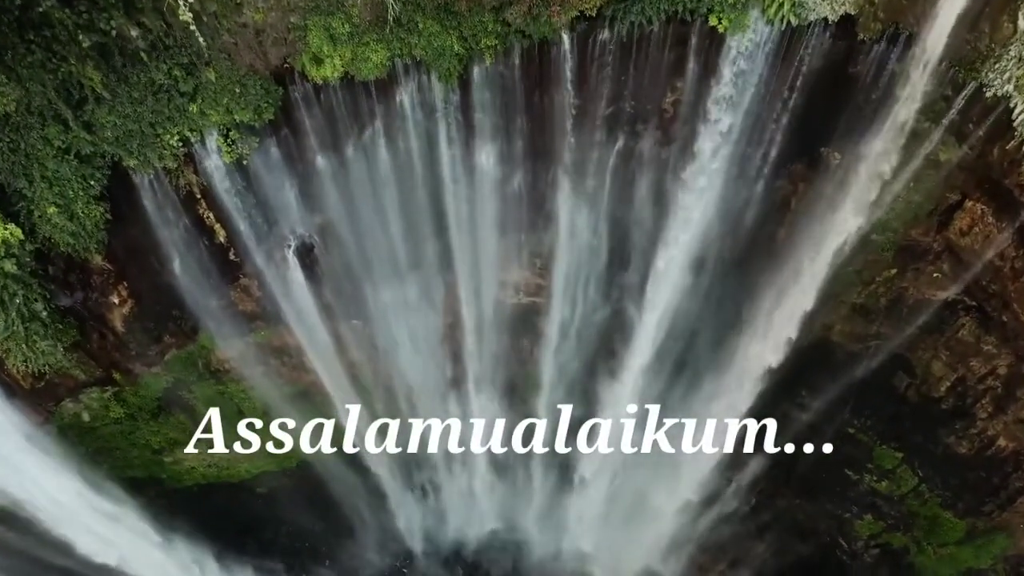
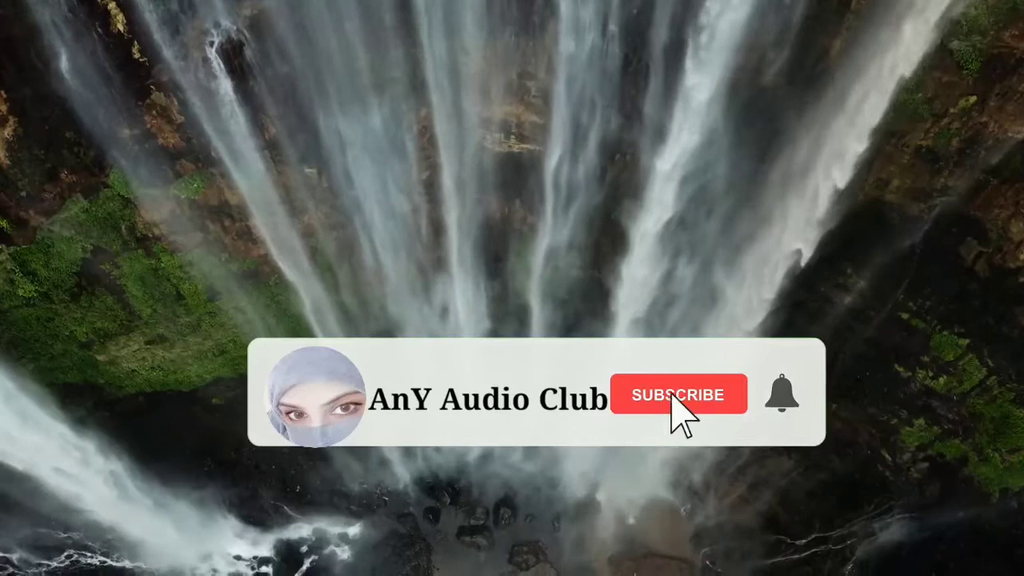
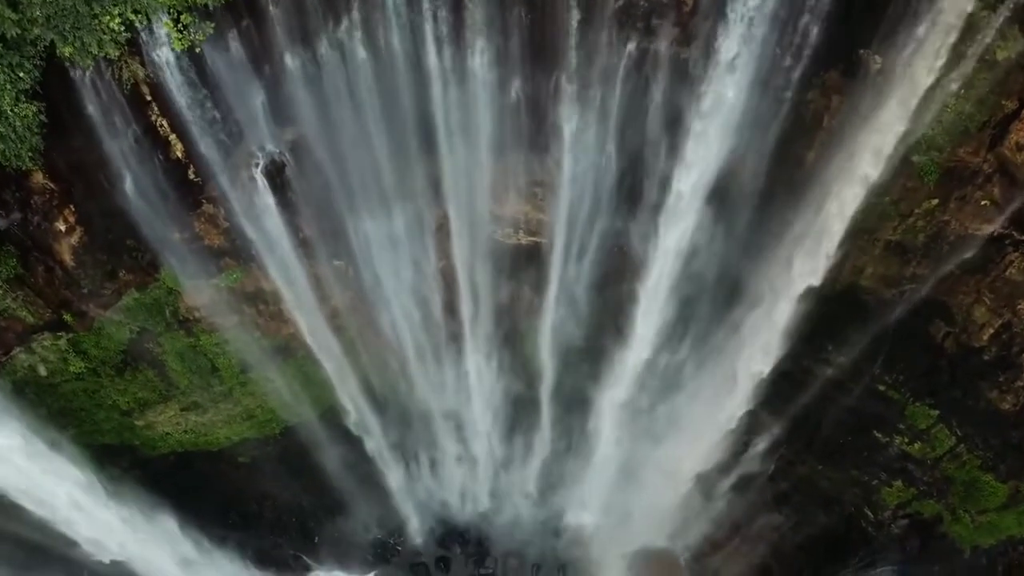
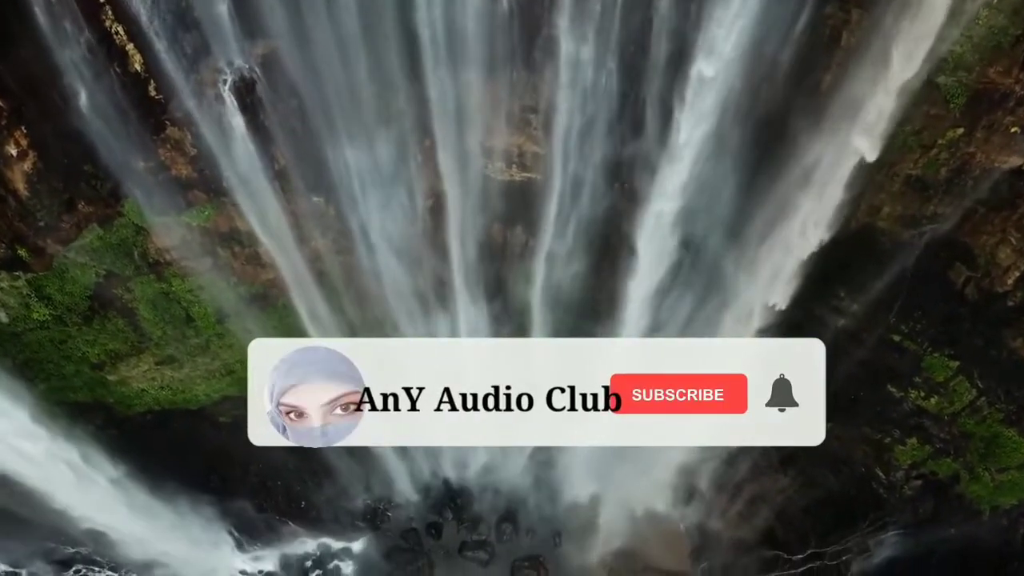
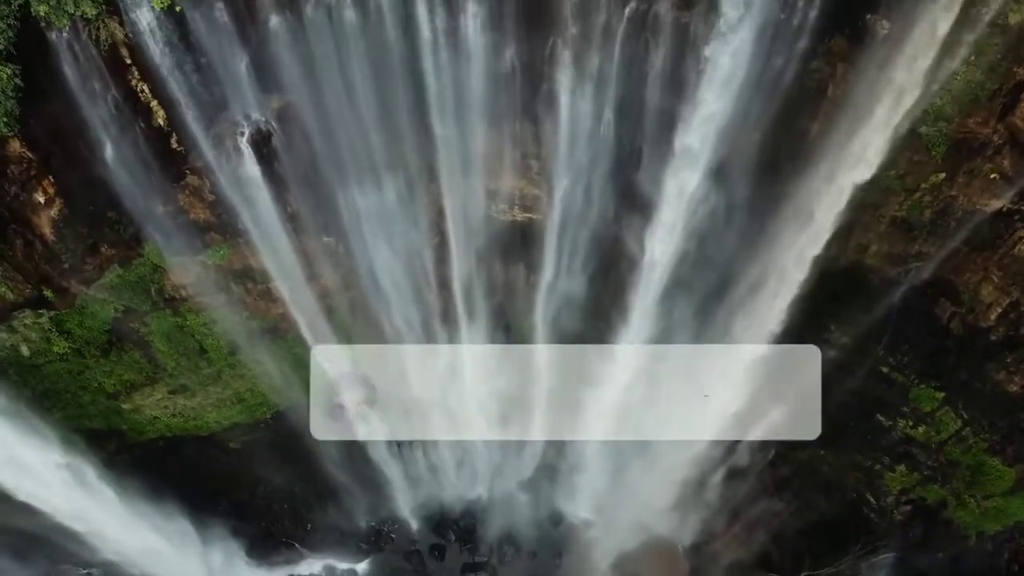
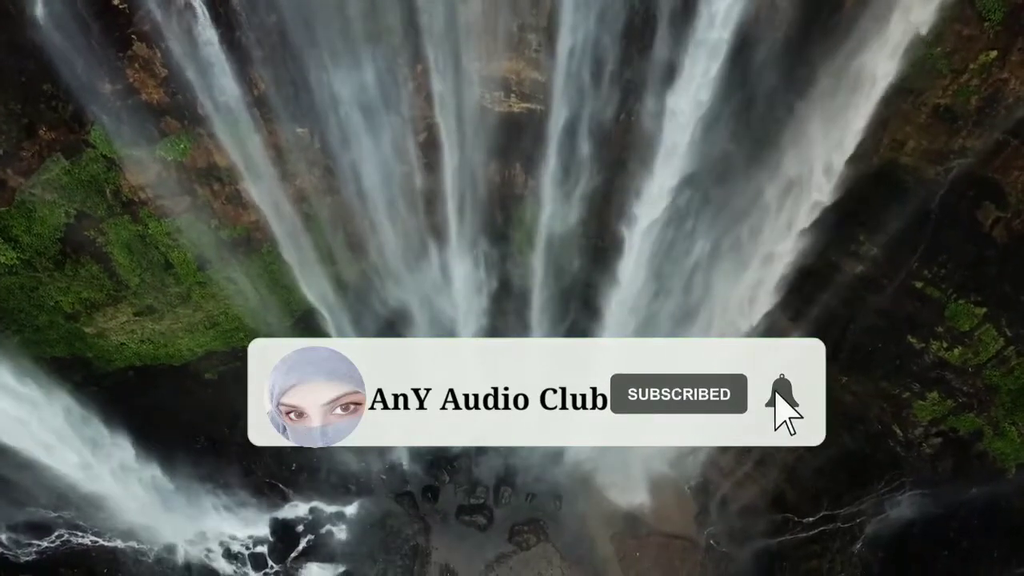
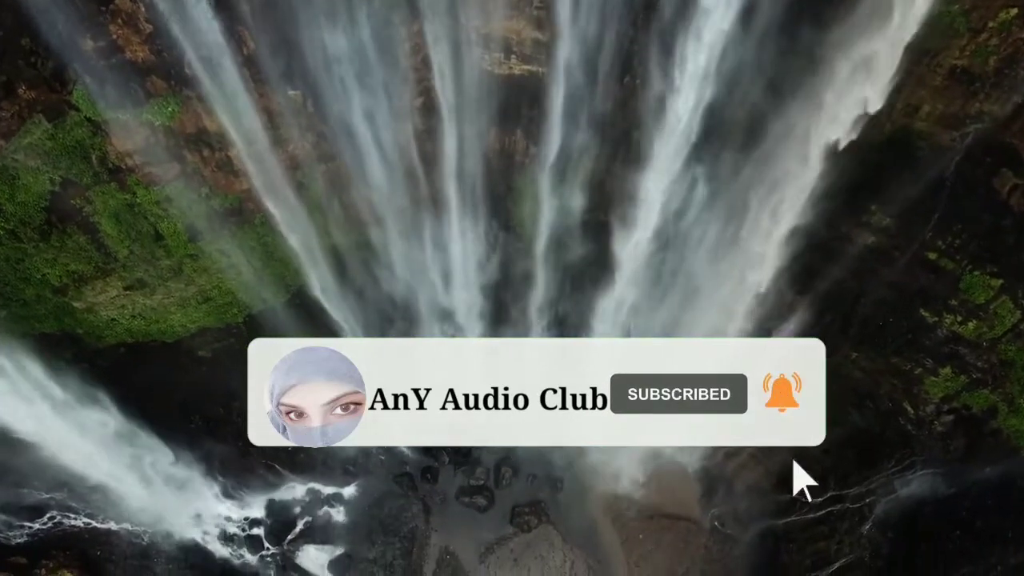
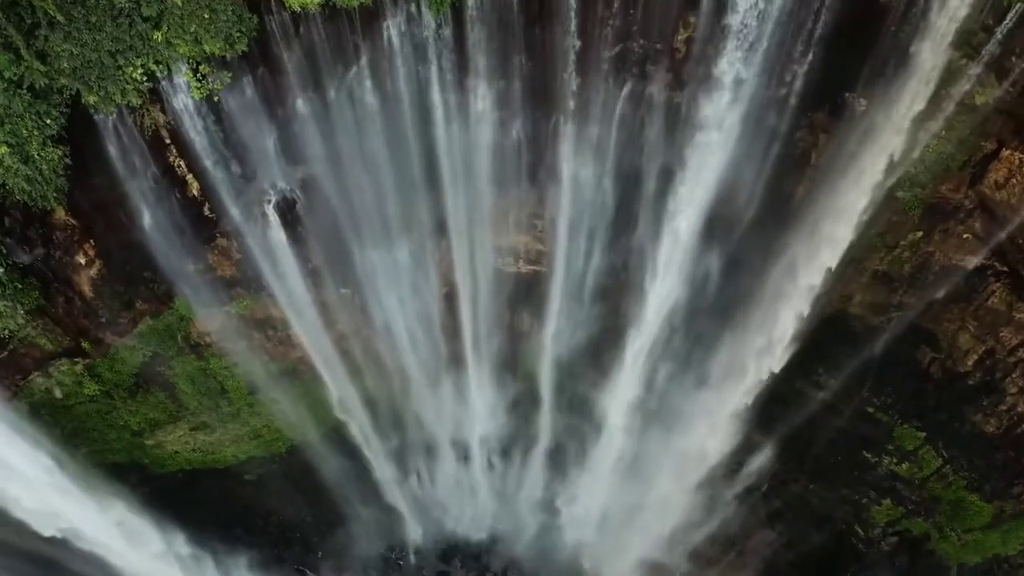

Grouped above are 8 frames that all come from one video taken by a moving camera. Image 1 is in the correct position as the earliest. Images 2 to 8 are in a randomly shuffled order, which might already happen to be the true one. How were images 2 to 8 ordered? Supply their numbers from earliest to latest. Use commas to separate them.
8, 3, 5, 4, 2, 6, 7
